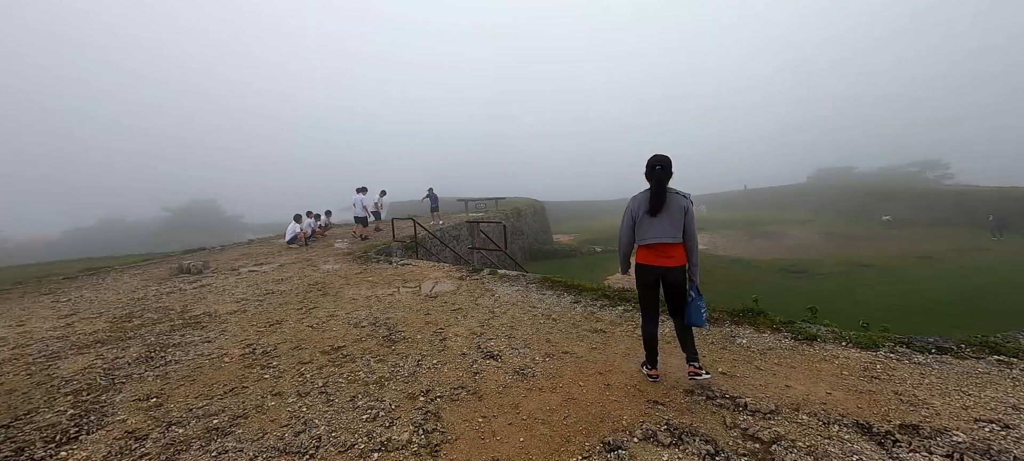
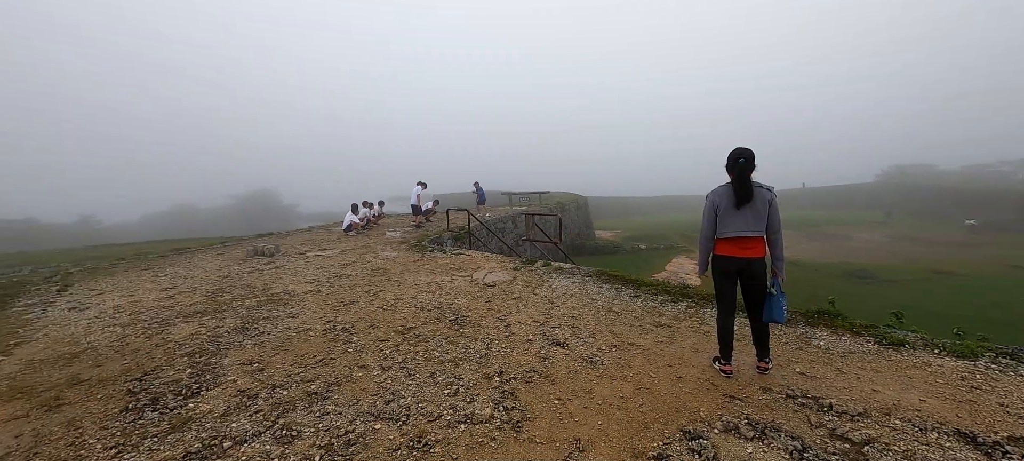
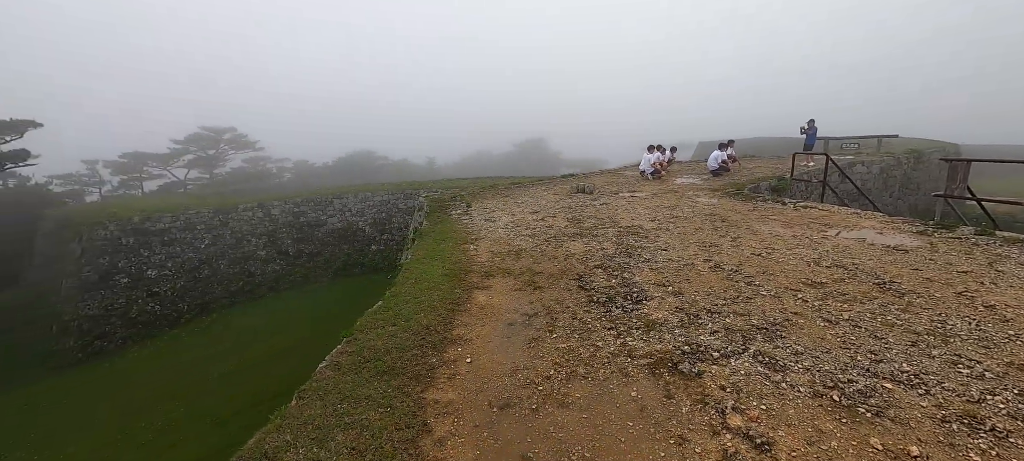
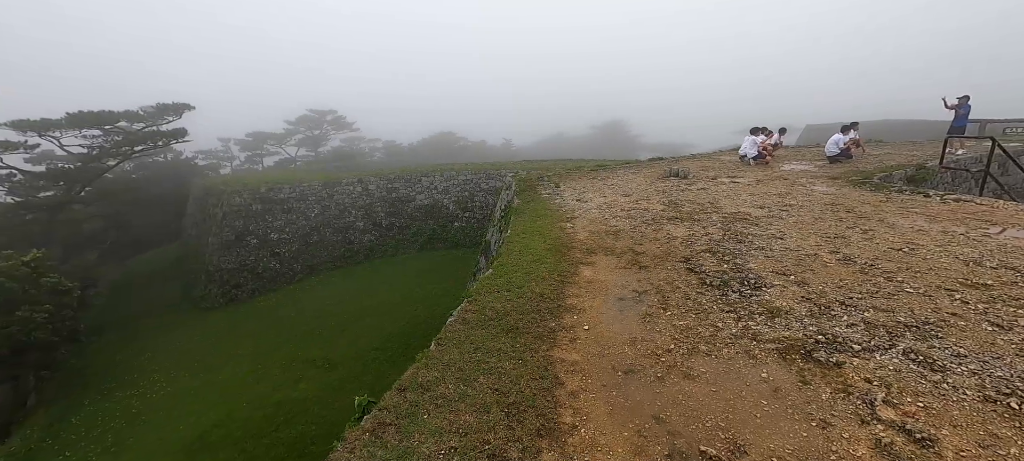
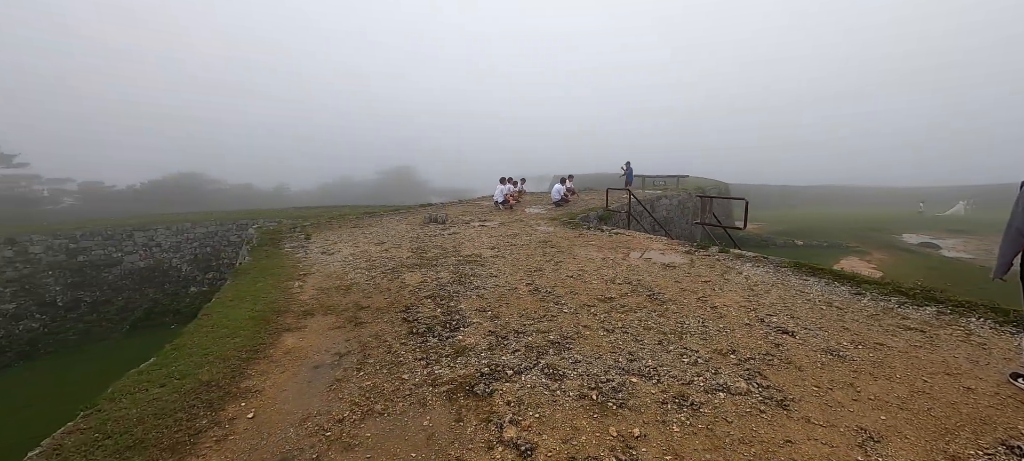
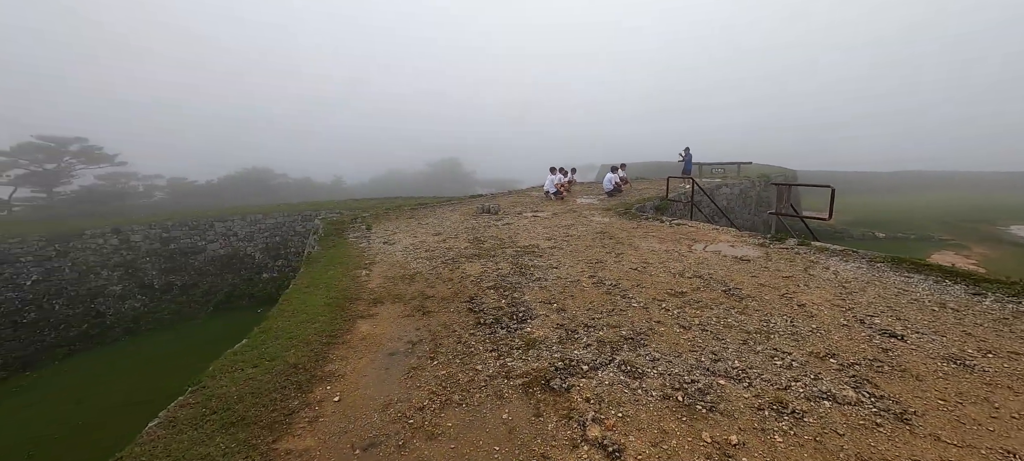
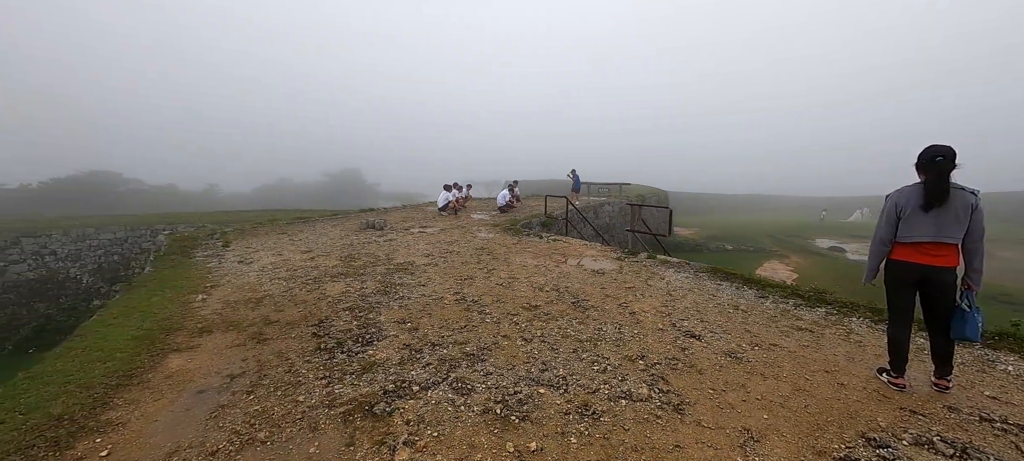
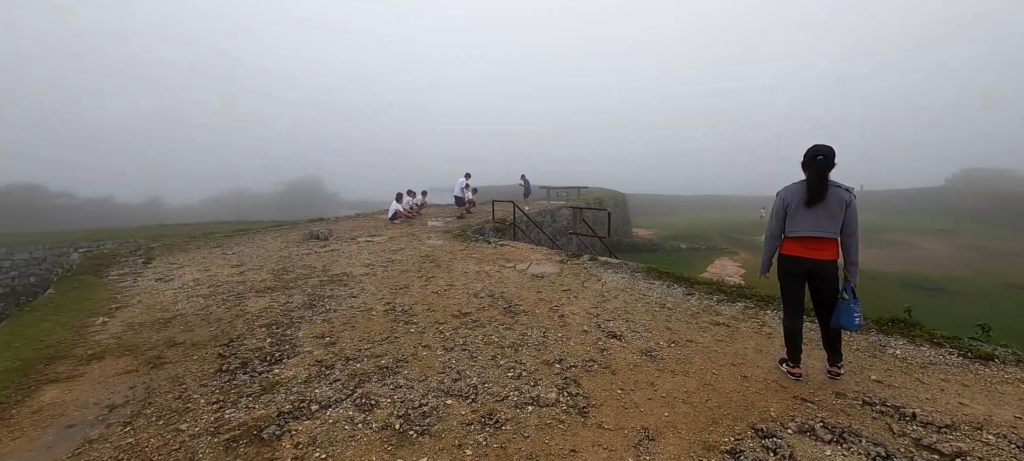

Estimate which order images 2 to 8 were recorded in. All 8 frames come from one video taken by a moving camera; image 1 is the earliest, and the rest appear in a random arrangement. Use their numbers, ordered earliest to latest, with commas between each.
2, 8, 7, 5, 6, 3, 4
